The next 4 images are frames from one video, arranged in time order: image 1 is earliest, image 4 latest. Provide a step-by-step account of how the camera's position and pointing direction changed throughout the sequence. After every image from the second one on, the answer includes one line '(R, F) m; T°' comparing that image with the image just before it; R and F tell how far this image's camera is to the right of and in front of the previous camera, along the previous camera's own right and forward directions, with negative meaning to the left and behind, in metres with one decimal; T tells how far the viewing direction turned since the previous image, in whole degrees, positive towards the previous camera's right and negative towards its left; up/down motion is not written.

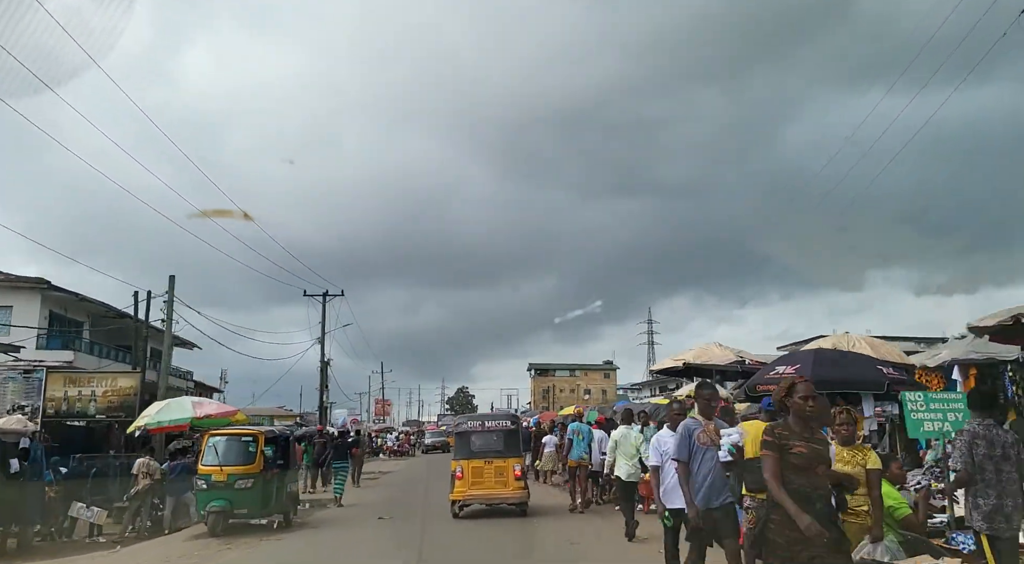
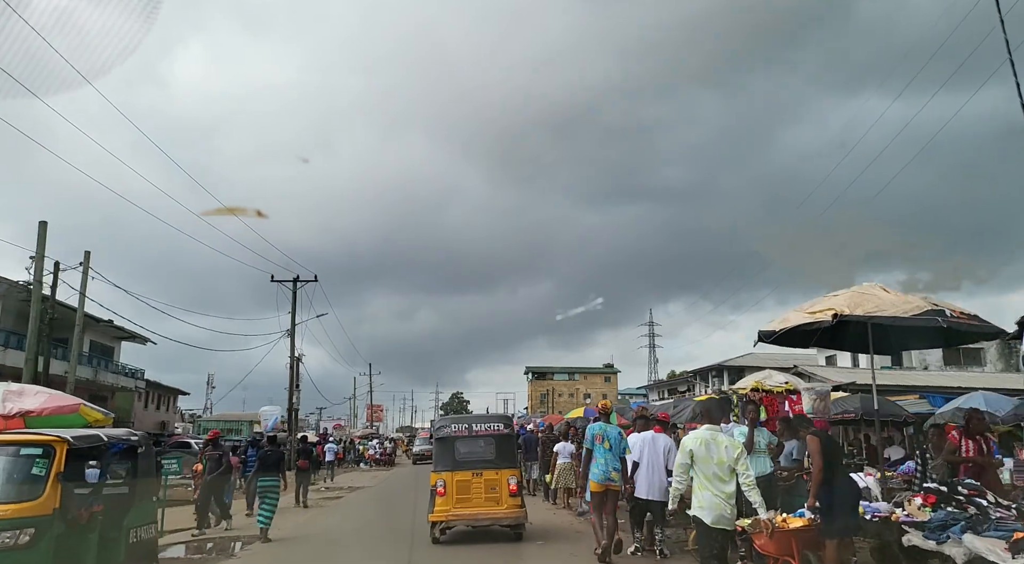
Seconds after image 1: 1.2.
(-0.1, +5.1) m; 0°
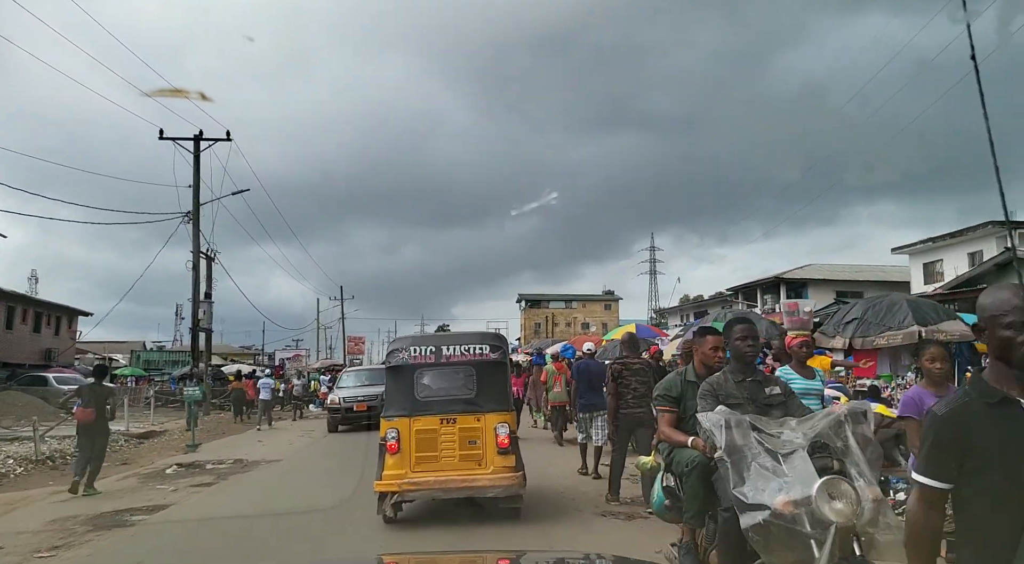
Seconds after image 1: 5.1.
(-0.8, +11.2) m; +1°
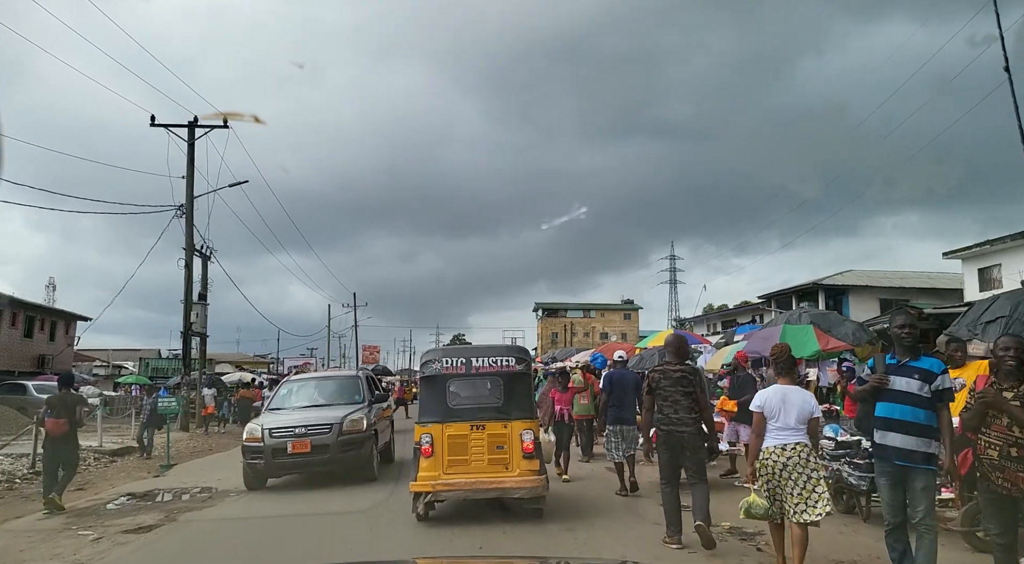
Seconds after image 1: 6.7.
(-0.2, +2.3) m; -1°
